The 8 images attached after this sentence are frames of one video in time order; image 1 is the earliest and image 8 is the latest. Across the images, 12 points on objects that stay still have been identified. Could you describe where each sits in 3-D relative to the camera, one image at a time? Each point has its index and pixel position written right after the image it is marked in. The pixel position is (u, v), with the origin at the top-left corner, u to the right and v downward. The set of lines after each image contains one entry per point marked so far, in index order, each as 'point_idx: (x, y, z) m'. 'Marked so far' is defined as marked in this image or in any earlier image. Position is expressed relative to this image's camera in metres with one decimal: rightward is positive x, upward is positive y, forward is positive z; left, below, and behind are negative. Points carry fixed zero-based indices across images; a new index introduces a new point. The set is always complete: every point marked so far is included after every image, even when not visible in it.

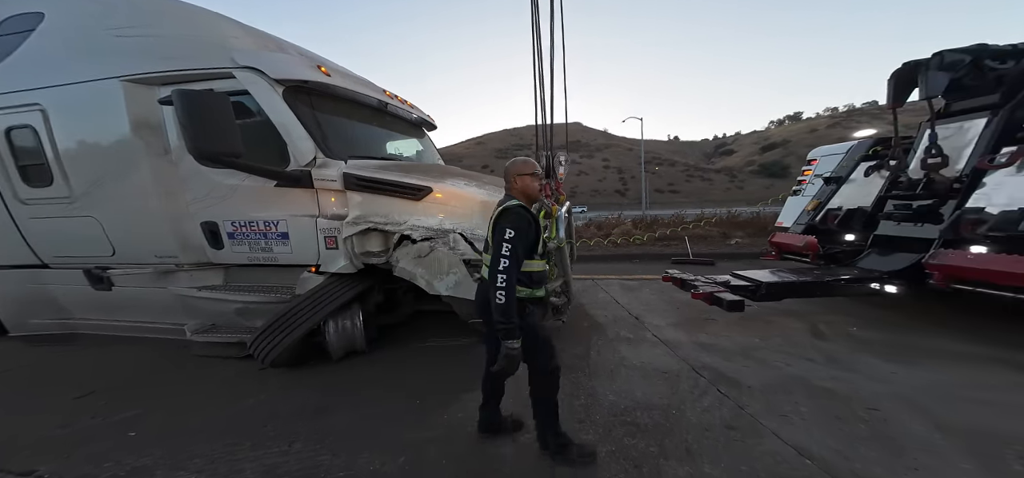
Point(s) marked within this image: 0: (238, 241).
0: (-2.6, 0.0, +2.8) m
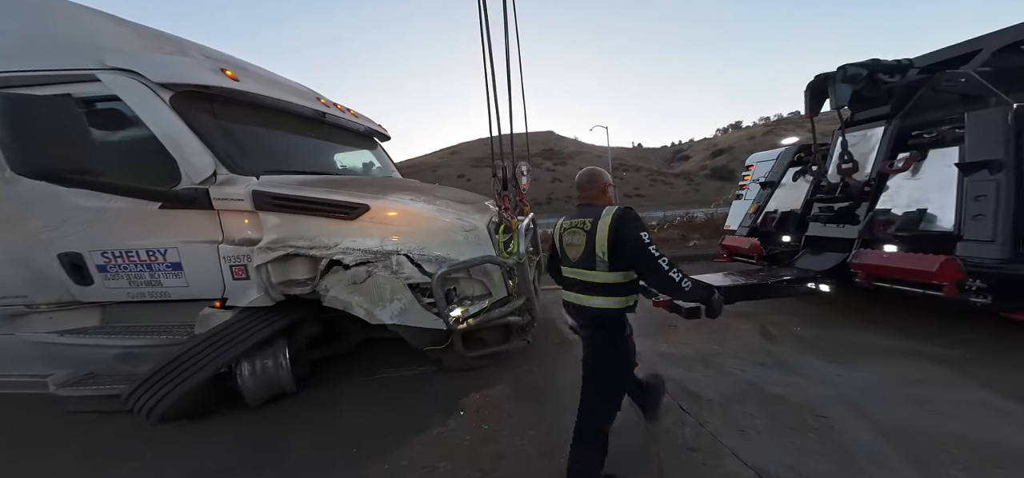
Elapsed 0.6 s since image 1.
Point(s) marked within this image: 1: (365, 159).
0: (-3.0, -0.3, +2.4) m
1: (-2.1, +1.0, +3.7) m
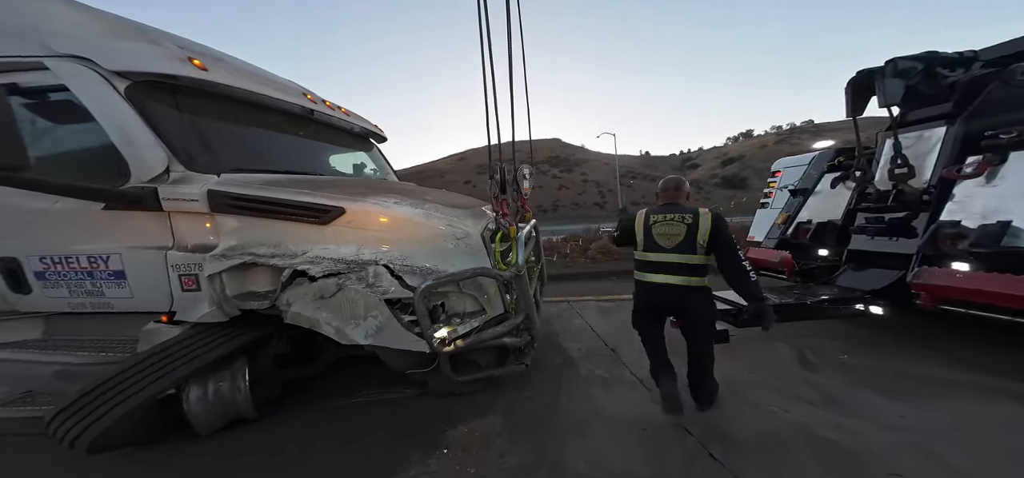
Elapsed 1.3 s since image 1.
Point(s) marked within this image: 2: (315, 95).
0: (-3.0, -0.3, +2.1) m
1: (-2.0, +0.9, +3.5) m
2: (-2.4, +1.6, +3.3) m
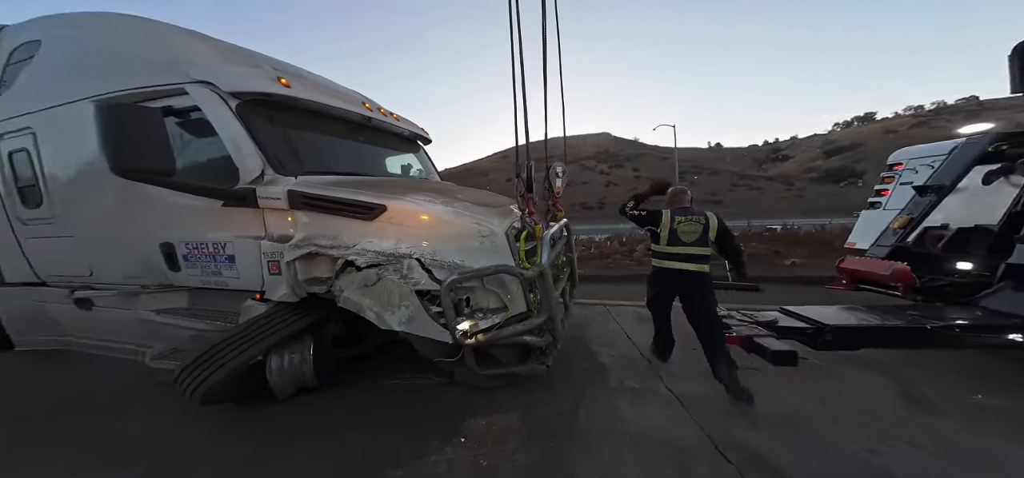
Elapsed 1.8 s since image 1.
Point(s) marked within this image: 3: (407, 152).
0: (-2.8, -0.2, +2.7) m
1: (-1.5, +1.0, +3.8) m
2: (-1.9, +1.7, +3.7) m
3: (-1.5, +1.2, +4.0) m
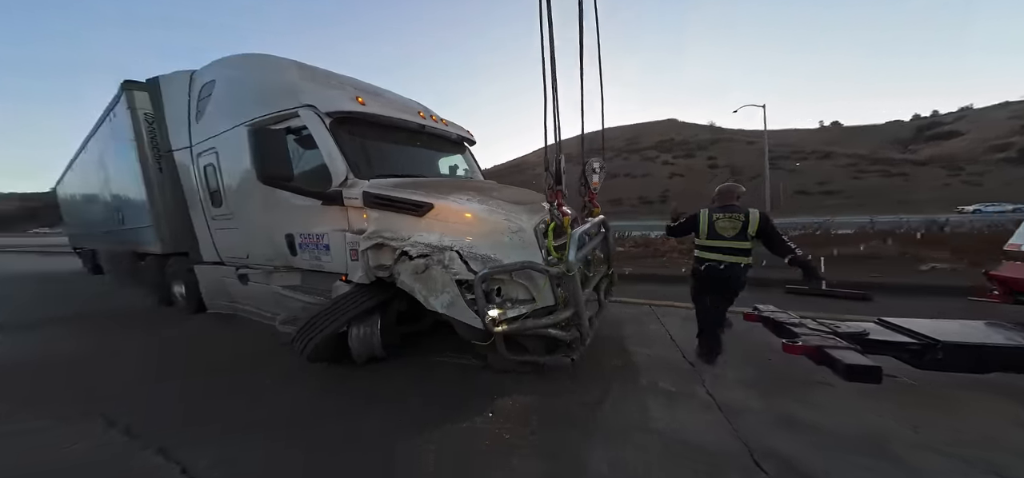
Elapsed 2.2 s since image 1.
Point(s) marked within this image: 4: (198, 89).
0: (-2.3, -0.1, +3.4) m
1: (-0.9, +1.1, +4.2) m
2: (-1.2, +1.7, +4.2) m
3: (-0.8, +1.2, +4.4) m
4: (-4.5, +2.2, +4.4) m
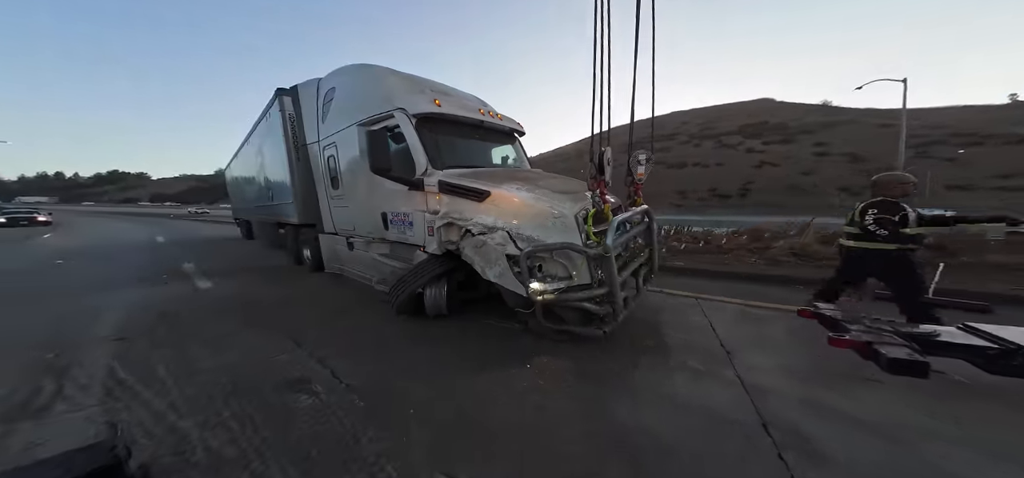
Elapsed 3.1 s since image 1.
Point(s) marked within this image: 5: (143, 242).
0: (-1.7, +0.2, +4.3) m
1: (0.0, +1.3, +4.7) m
2: (-0.3, +2.0, +4.7) m
3: (+0.1, +1.5, +4.9) m
4: (-3.5, +2.7, +5.6) m
5: (-16.9, -0.1, +13.9) m
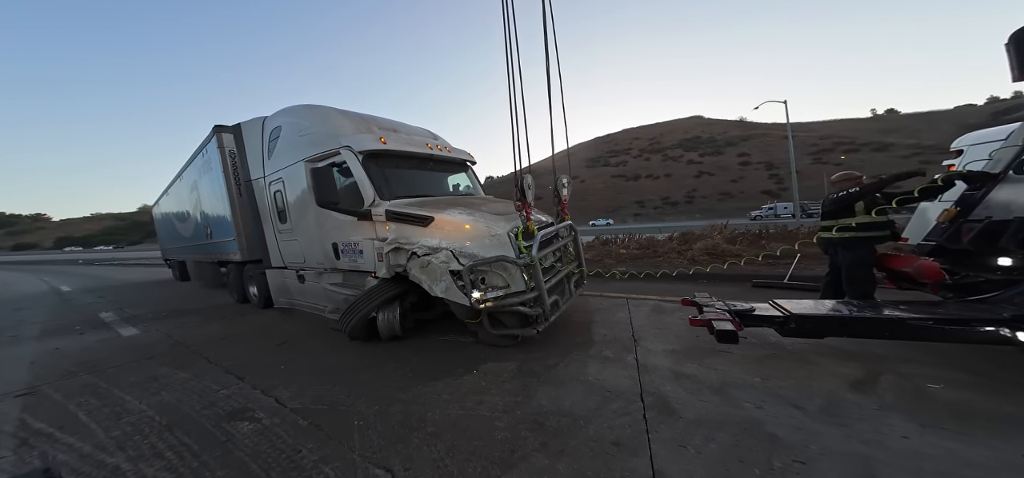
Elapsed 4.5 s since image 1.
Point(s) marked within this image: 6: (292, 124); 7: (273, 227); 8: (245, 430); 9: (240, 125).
0: (-2.5, -0.2, +4.5) m
1: (-0.9, +1.0, +5.1) m
2: (-1.3, +1.6, +5.1) m
3: (-0.9, +1.2, +5.3) m
4: (-4.6, +2.0, +5.7) m
5: (-18.6, -2.2, +12.2) m
6: (-3.8, +1.9, +5.1) m
7: (-4.6, +0.2, +5.9) m
8: (-1.9, -1.4, +2.3) m
9: (-5.7, +2.4, +6.3) m
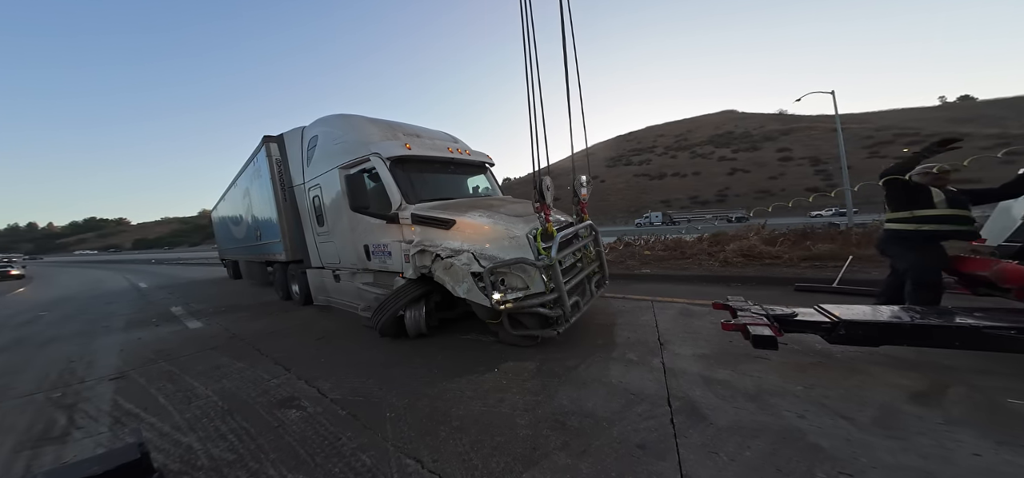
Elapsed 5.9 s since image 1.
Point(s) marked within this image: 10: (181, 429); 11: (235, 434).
0: (-2.1, -0.3, +4.7) m
1: (-0.5, +1.0, +5.2) m
2: (-0.9, +1.6, +5.2) m
3: (-0.5, +1.1, +5.4) m
4: (-4.2, +2.0, +6.1) m
5: (-17.5, -2.3, +13.8) m
6: (-3.4, +1.9, +5.5) m
7: (-4.1, +0.2, +6.3) m
8: (-1.8, -1.4, +2.4) m
9: (-5.2, +2.3, +6.8) m
10: (-2.6, -1.5, +2.4) m
11: (-2.1, -1.4, +2.3) m
